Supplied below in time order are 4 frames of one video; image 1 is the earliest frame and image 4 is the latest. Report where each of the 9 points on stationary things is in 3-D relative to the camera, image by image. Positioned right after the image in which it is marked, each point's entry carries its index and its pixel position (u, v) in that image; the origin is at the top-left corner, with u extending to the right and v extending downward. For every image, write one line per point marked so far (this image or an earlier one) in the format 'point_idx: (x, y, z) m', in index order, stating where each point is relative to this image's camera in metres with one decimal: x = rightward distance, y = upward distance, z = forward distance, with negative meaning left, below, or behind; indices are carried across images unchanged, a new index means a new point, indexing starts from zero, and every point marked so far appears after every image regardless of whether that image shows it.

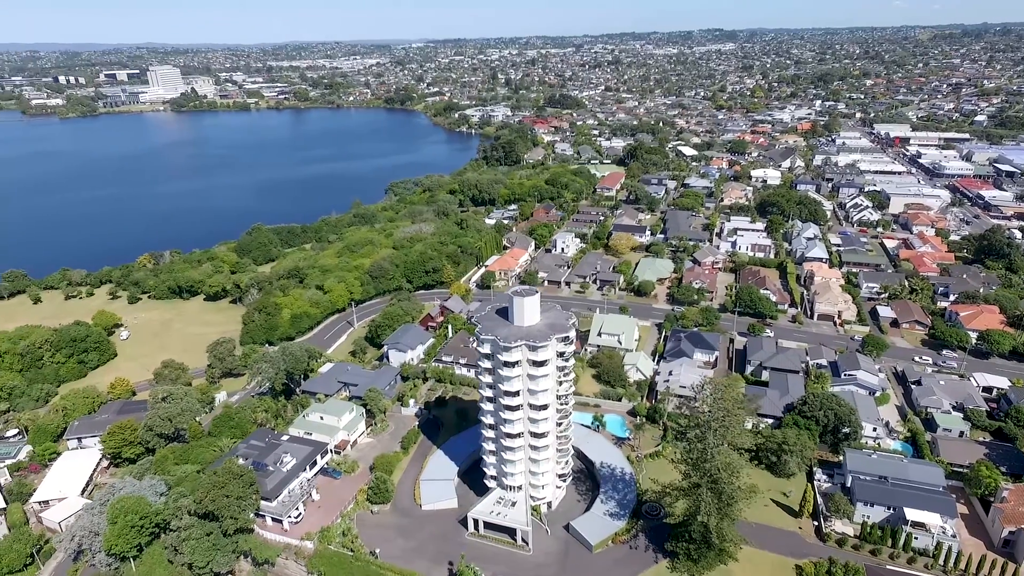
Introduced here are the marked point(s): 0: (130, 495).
0: (-12.6, -6.8, +20.1) m
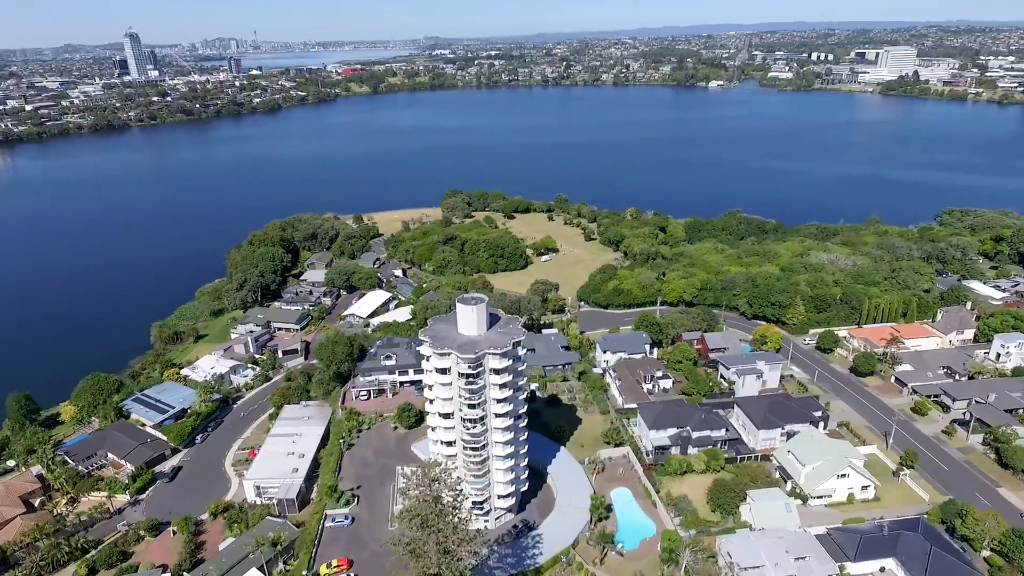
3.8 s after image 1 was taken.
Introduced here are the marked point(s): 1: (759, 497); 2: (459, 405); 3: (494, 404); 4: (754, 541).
0: (-8.4, -2.2, +30.7) m
1: (+8.0, -6.7, +19.8) m
2: (-1.6, -3.4, +18.1) m
3: (-0.5, -3.4, +18.2) m
4: (+7.1, -7.4, +17.9) m
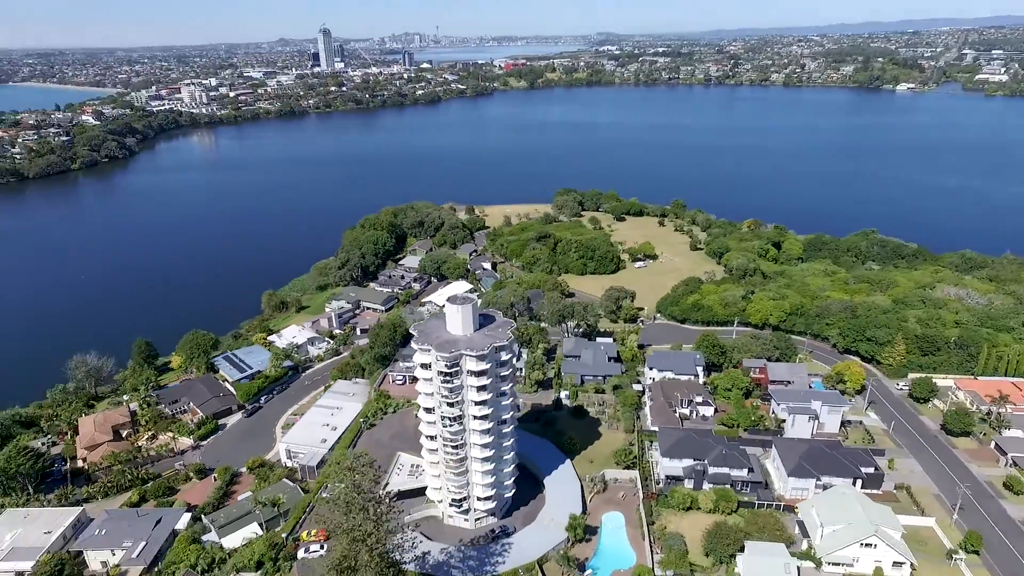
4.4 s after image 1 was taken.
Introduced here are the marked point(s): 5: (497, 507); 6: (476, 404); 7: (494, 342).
0: (-5.7, -1.5, +32.2) m
1: (+7.1, -7.6, +17.9) m
2: (-2.2, -3.4, +18.3) m
3: (-1.2, -3.5, +18.2) m
4: (+5.8, -8.1, +16.2) m
5: (-0.5, -7.1, +19.9) m
6: (-1.1, -3.4, +18.1) m
7: (-0.5, -1.6, +17.7) m
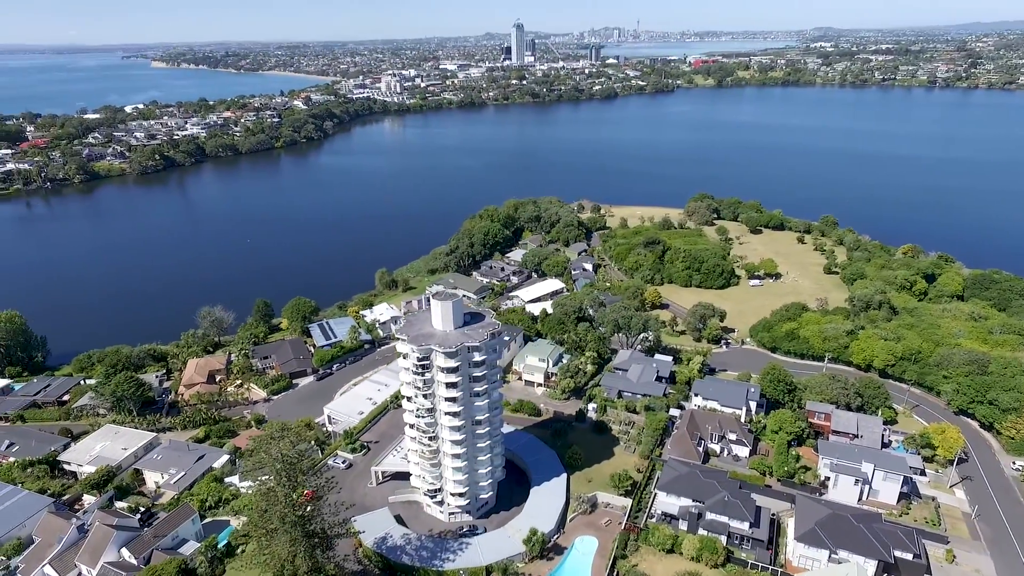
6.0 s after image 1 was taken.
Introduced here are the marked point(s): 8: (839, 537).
0: (-2.3, -1.0, +33.1) m
1: (+5.4, -8.4, +15.9) m
2: (-3.0, -3.2, +18.8) m
3: (-2.1, -3.4, +18.4) m
4: (+3.5, -8.8, +14.7) m
5: (-1.3, -7.1, +19.9) m
6: (-2.0, -3.3, +18.3) m
7: (-1.3, -1.5, +17.7) m
8: (+9.5, -7.2, +17.8) m
